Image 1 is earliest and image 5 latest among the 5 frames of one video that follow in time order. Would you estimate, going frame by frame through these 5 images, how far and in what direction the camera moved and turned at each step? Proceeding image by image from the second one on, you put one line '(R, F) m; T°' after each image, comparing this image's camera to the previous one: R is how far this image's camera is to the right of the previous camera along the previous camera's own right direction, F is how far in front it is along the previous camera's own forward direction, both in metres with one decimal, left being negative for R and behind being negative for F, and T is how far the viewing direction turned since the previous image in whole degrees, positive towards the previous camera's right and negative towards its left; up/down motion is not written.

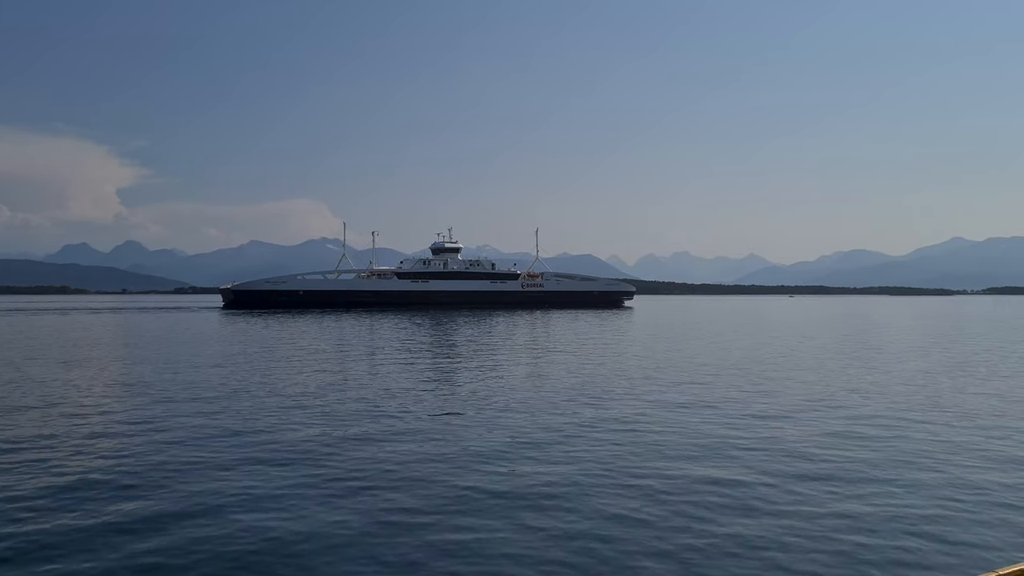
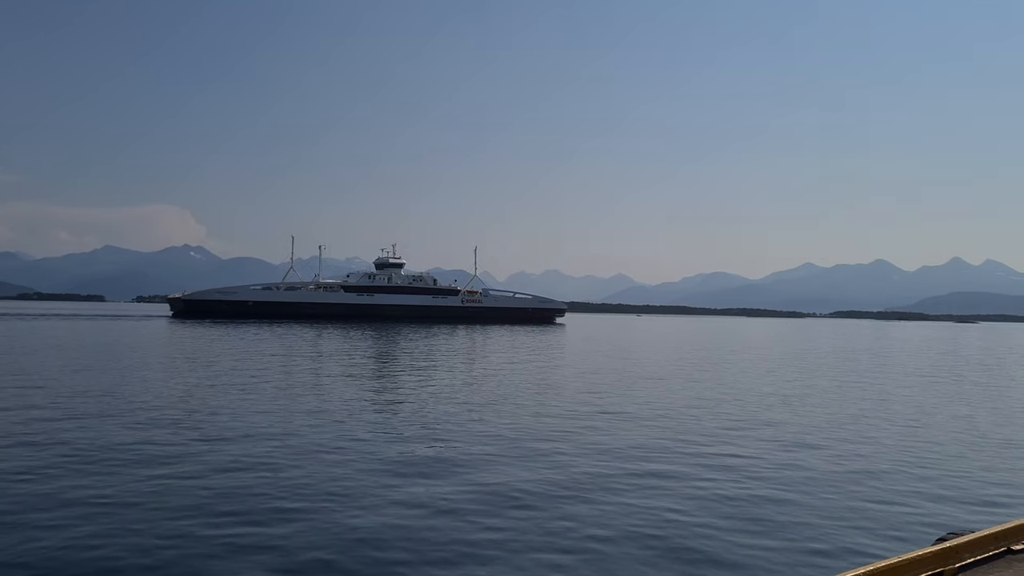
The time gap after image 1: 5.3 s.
(-0.6, -0.5) m; +9°
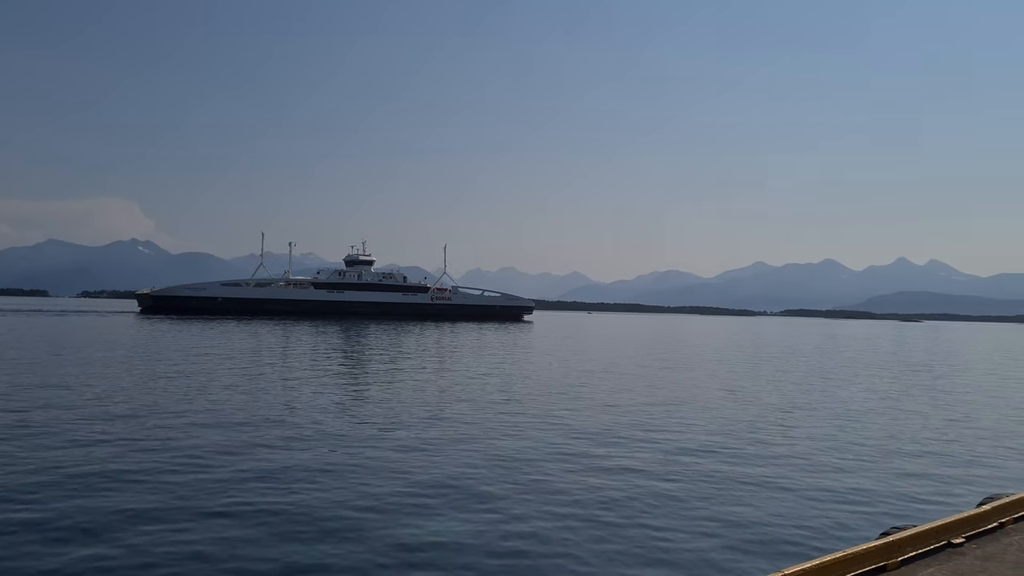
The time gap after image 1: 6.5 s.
(-0.1, -0.2) m; +3°
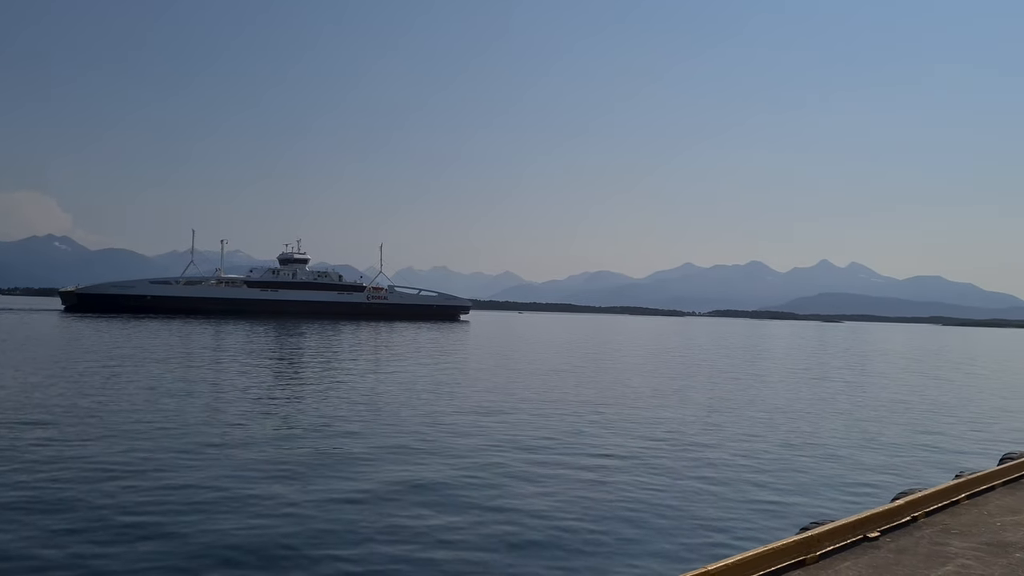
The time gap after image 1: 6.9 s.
(+0.5, -0.1) m; +2°
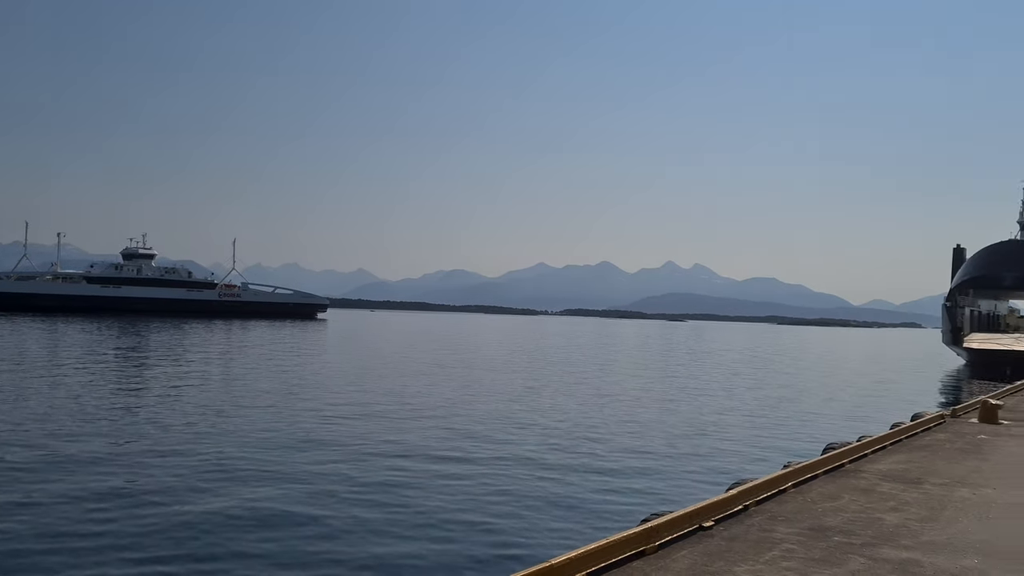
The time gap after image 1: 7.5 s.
(+1.0, -0.2) m; +5°
